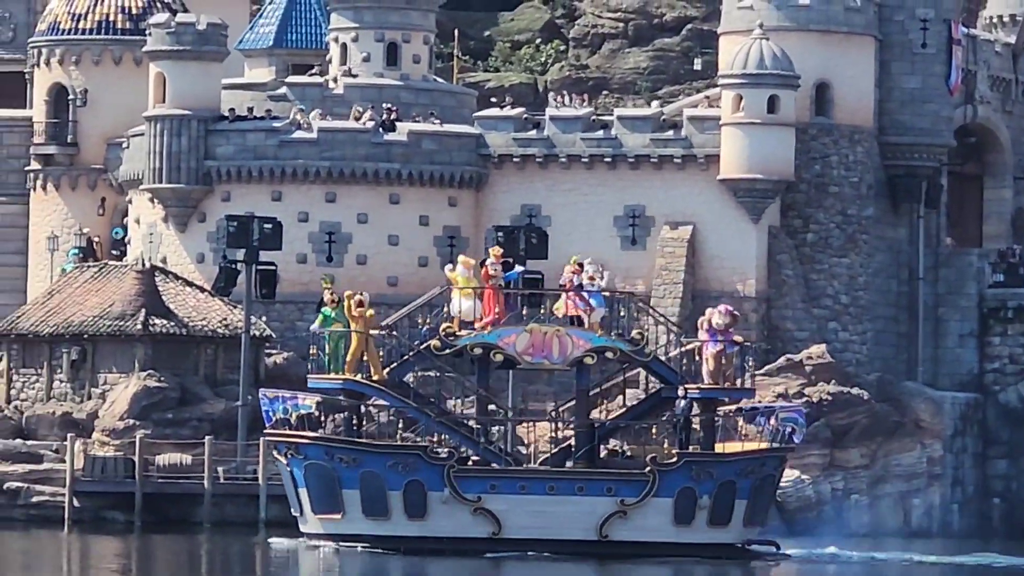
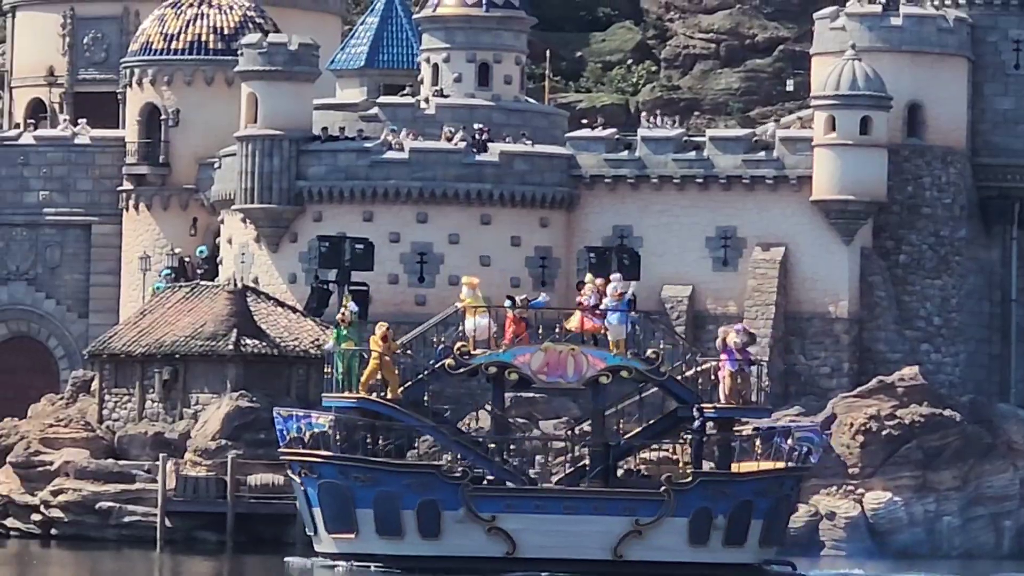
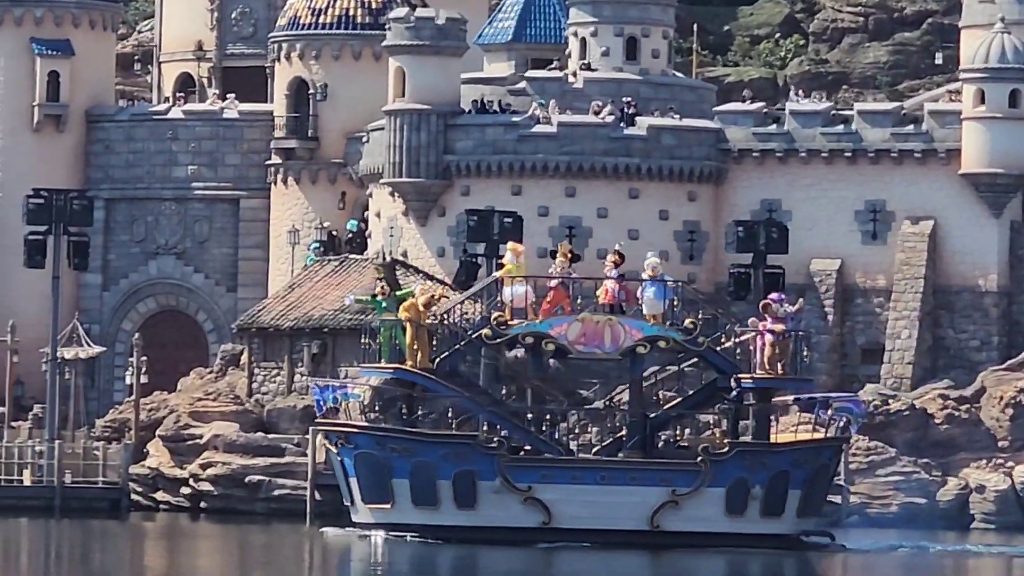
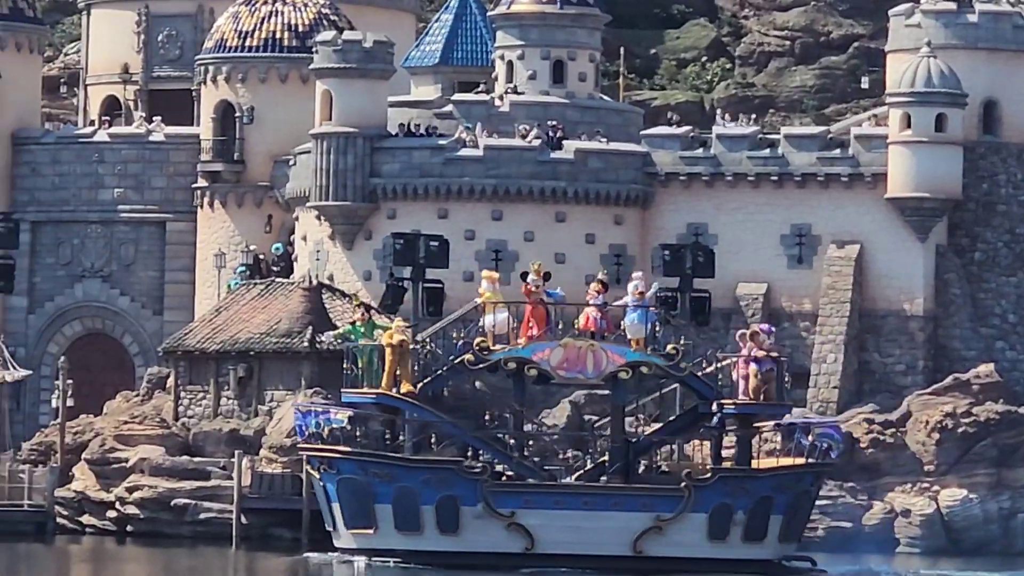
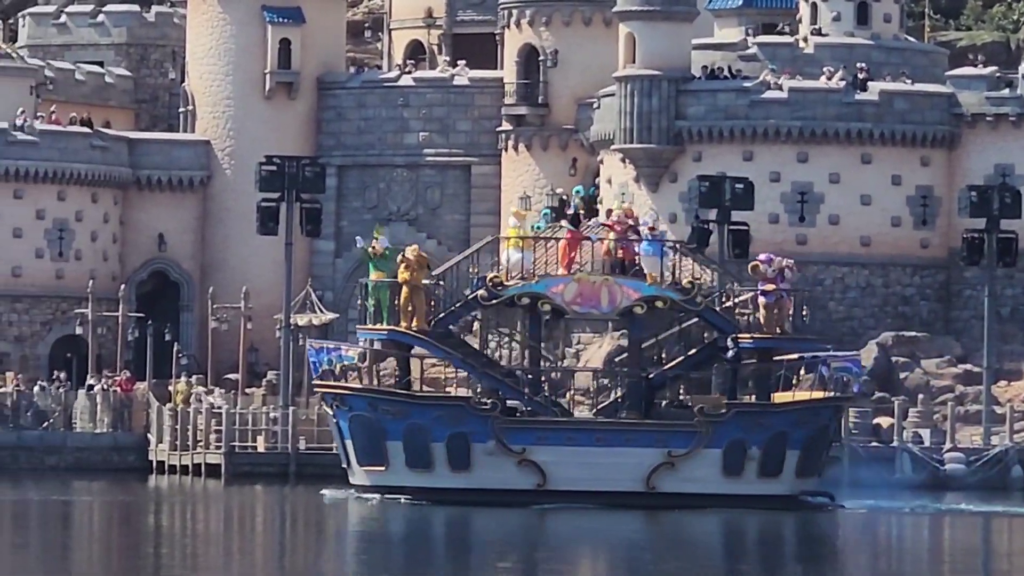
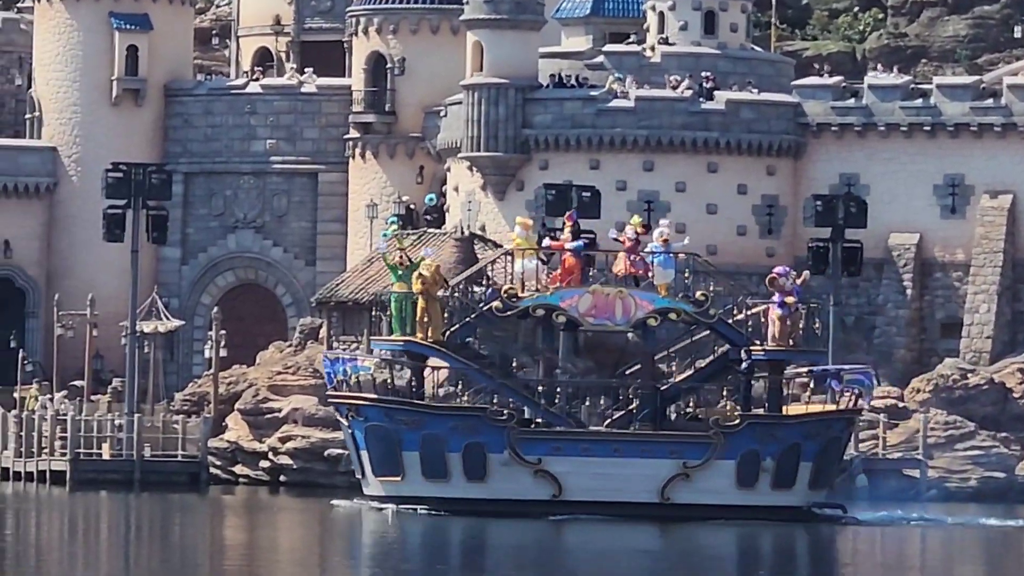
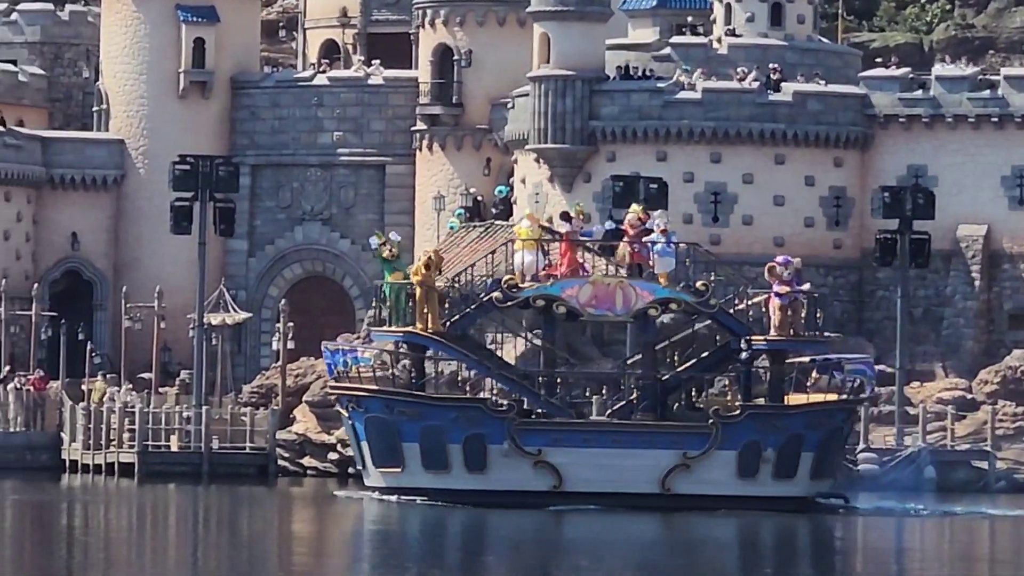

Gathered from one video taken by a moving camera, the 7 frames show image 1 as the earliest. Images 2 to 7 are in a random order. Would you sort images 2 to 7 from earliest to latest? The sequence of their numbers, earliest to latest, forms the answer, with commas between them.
2, 4, 3, 6, 7, 5
